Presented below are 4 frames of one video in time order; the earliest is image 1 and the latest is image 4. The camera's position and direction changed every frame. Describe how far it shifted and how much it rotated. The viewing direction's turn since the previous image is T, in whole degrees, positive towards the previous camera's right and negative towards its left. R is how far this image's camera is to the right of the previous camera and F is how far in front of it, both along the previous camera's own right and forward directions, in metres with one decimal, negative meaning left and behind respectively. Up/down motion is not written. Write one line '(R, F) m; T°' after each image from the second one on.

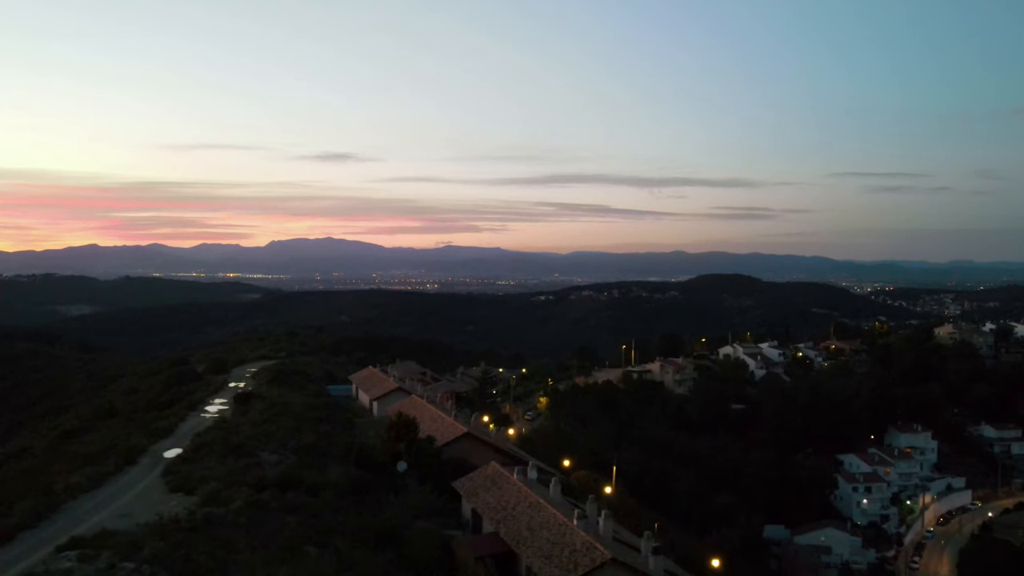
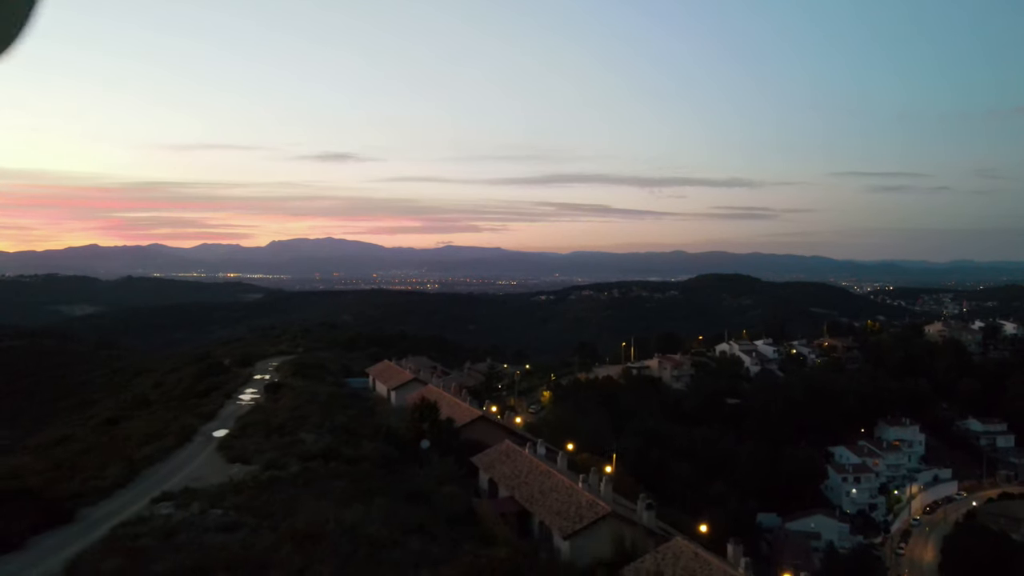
(-0.3, -2.0) m; 0°
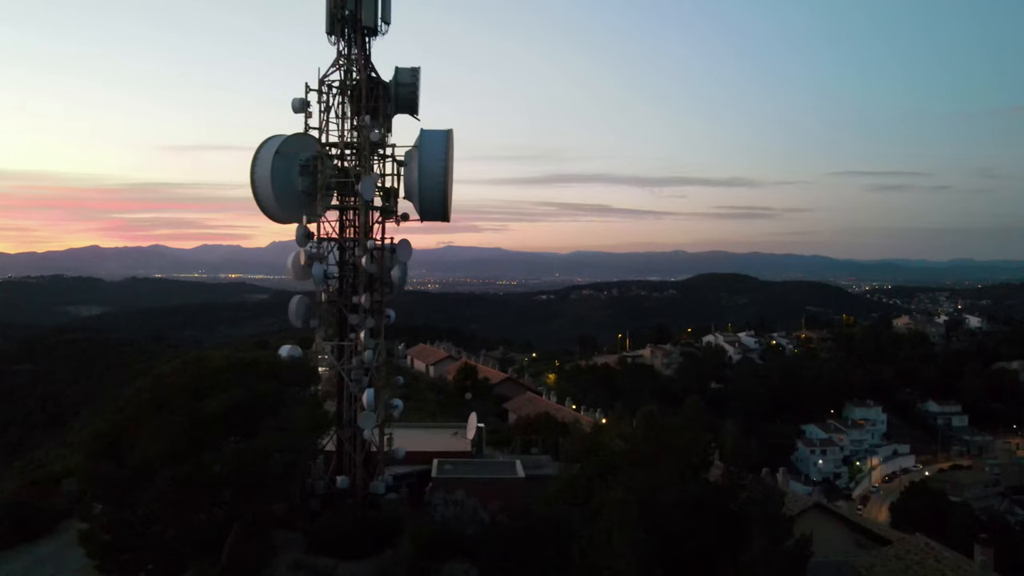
(-0.6, -6.5) m; 0°
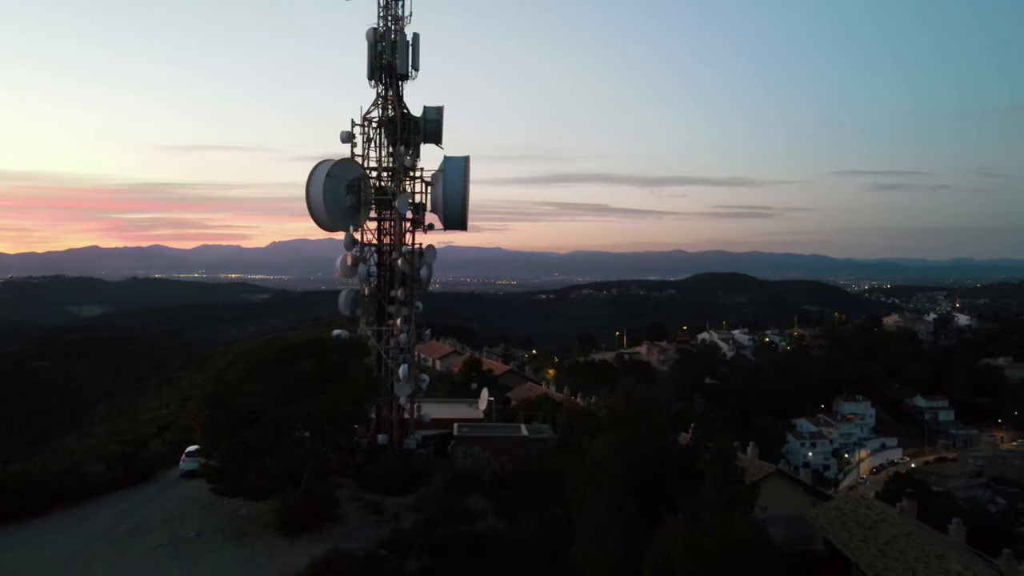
(-0.1, -2.0) m; 0°
